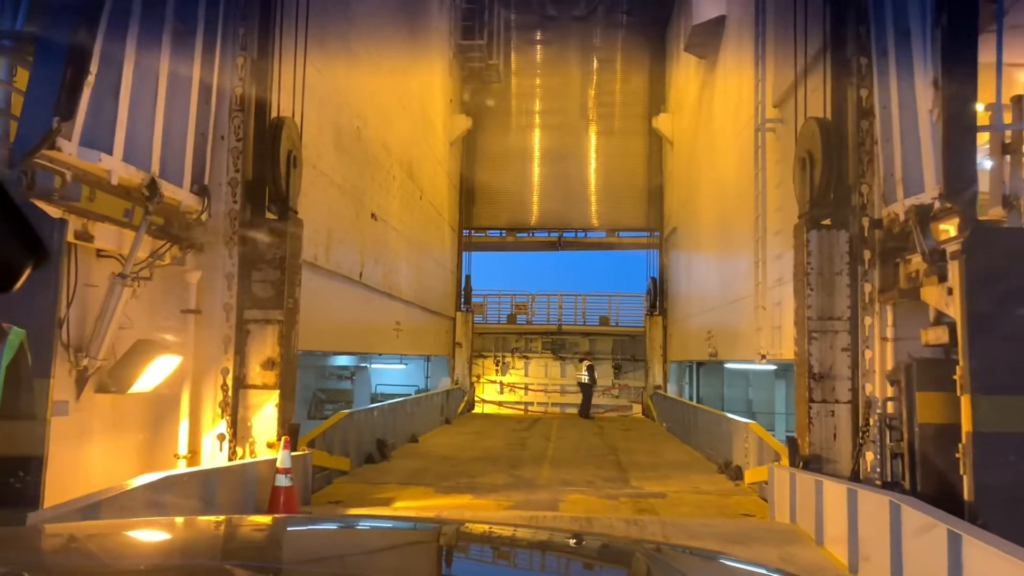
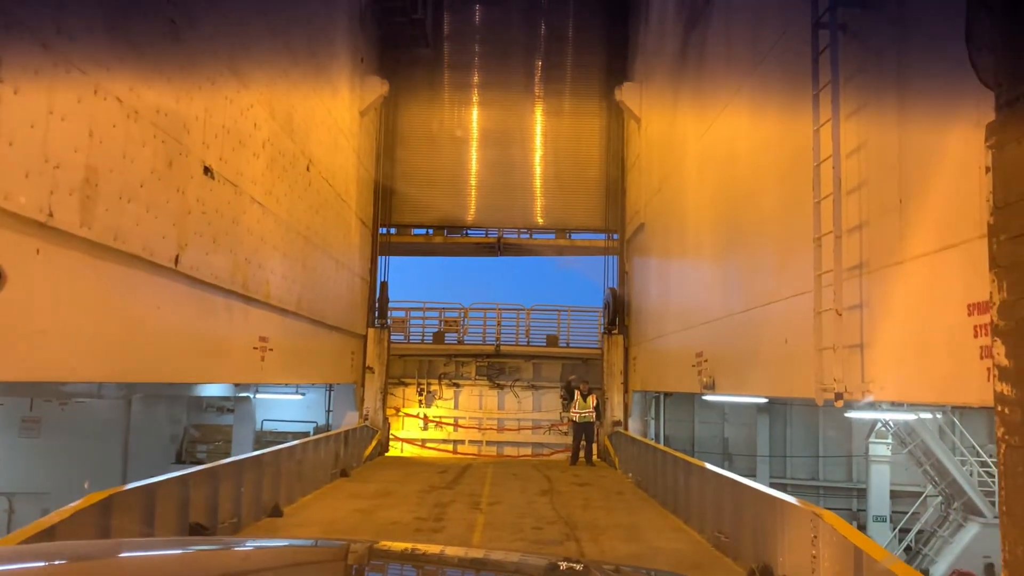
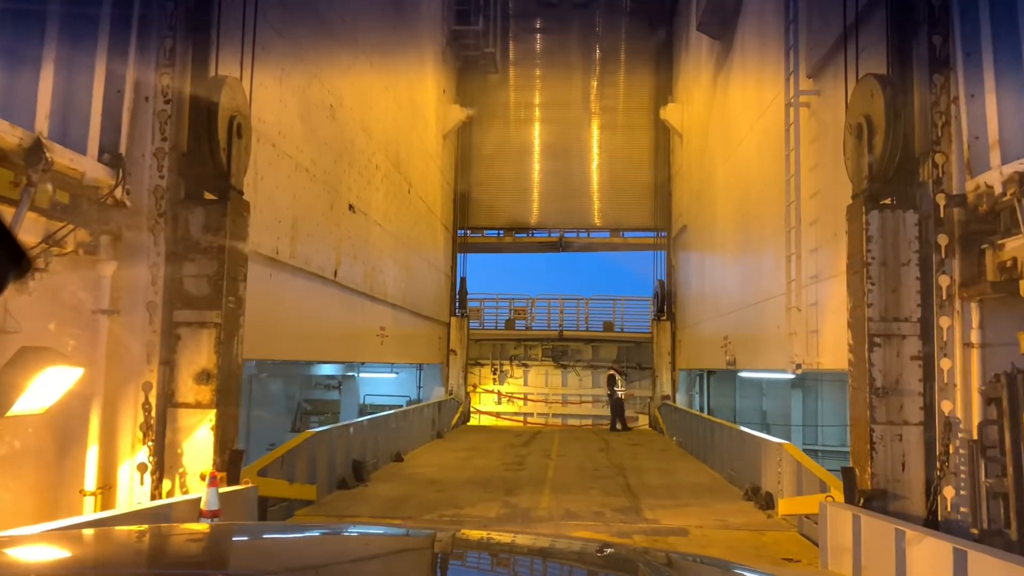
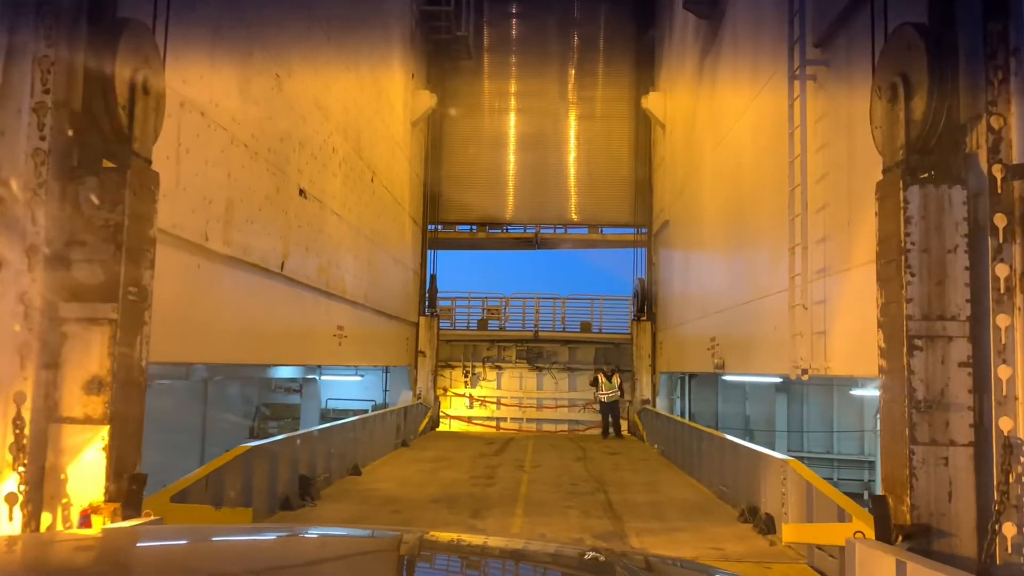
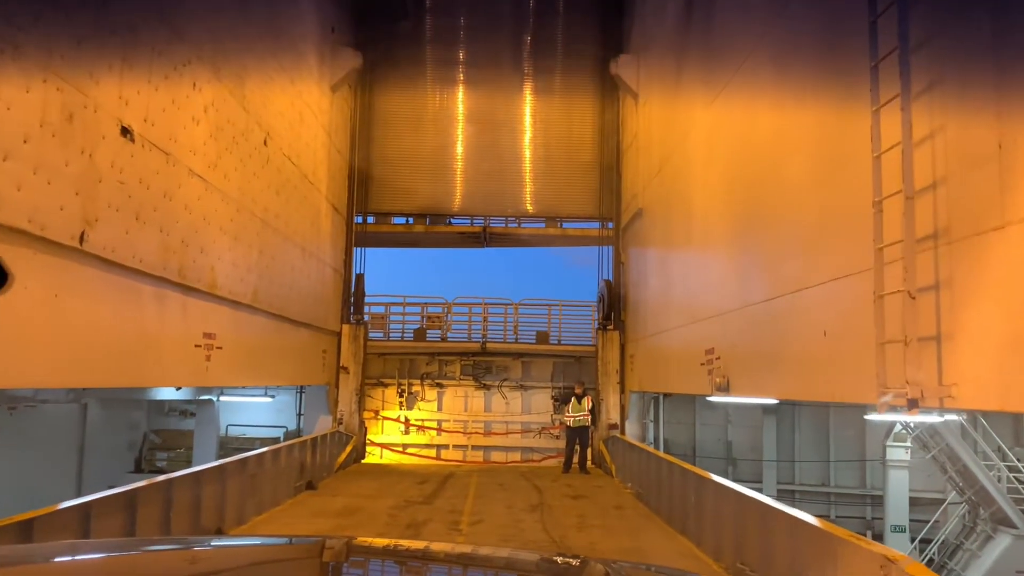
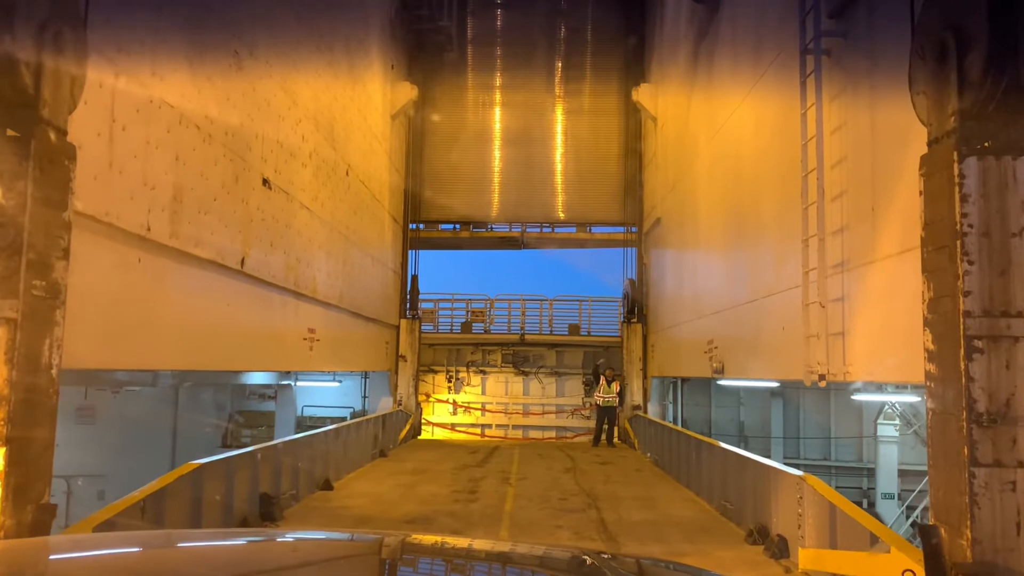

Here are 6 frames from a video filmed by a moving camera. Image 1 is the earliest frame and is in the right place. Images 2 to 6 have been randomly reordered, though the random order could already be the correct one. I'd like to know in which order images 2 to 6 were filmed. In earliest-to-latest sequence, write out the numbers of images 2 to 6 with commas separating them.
3, 4, 6, 2, 5
